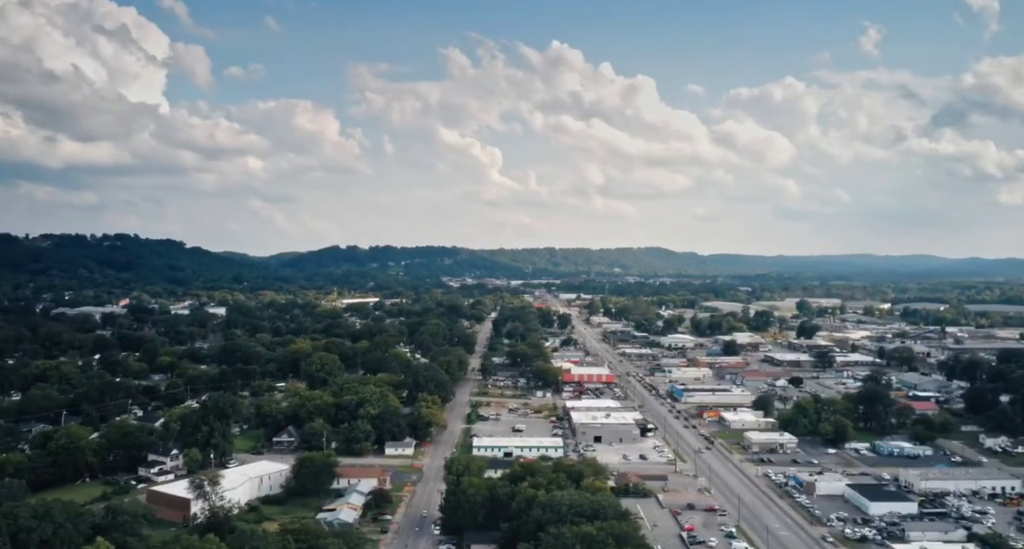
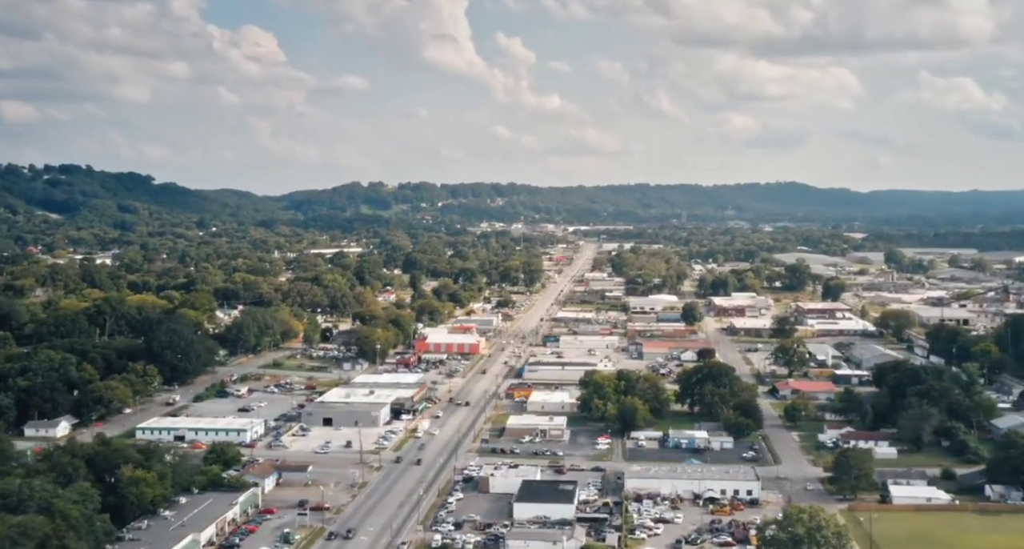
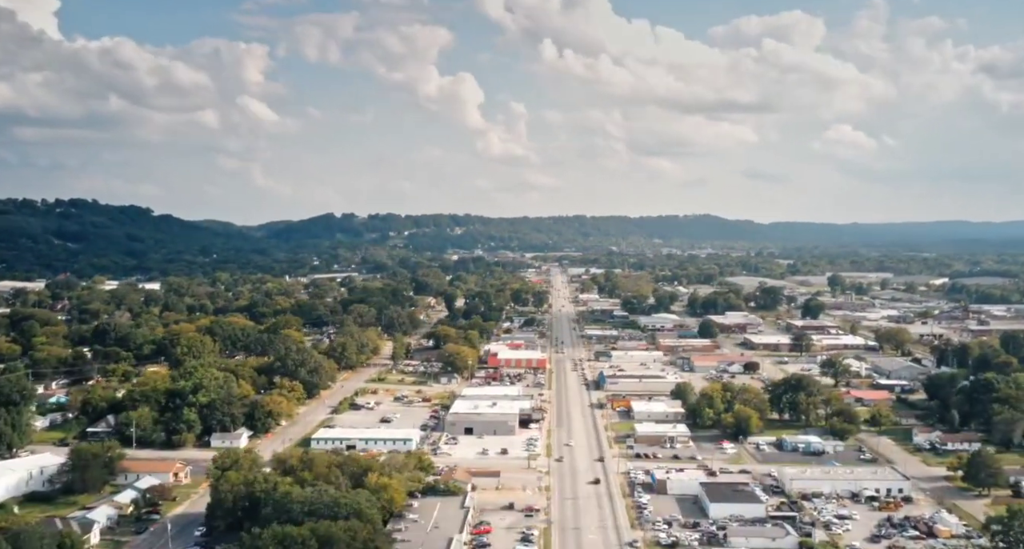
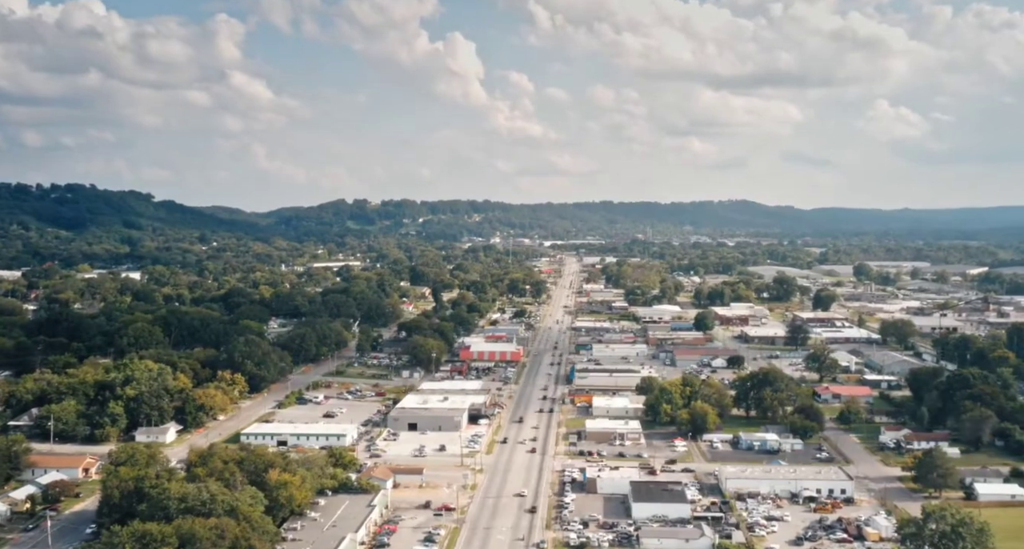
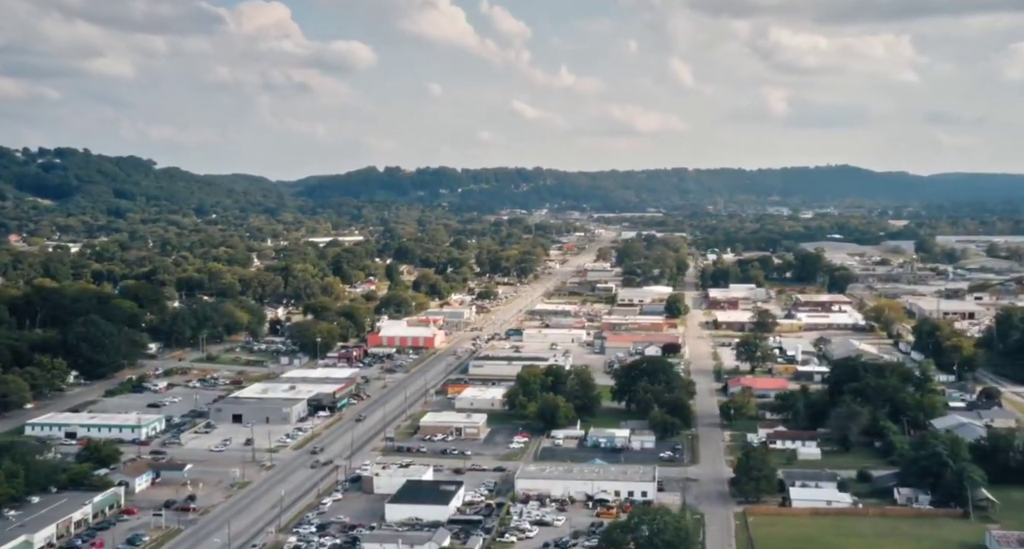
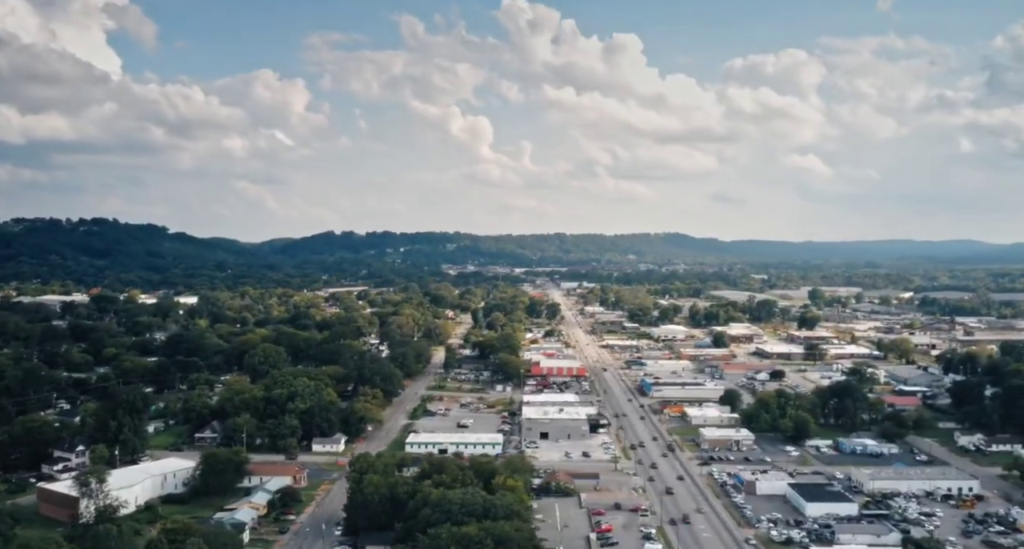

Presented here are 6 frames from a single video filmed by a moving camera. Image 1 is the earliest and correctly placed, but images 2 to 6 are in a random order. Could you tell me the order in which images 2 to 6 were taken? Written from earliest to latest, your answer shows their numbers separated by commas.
6, 3, 4, 2, 5
